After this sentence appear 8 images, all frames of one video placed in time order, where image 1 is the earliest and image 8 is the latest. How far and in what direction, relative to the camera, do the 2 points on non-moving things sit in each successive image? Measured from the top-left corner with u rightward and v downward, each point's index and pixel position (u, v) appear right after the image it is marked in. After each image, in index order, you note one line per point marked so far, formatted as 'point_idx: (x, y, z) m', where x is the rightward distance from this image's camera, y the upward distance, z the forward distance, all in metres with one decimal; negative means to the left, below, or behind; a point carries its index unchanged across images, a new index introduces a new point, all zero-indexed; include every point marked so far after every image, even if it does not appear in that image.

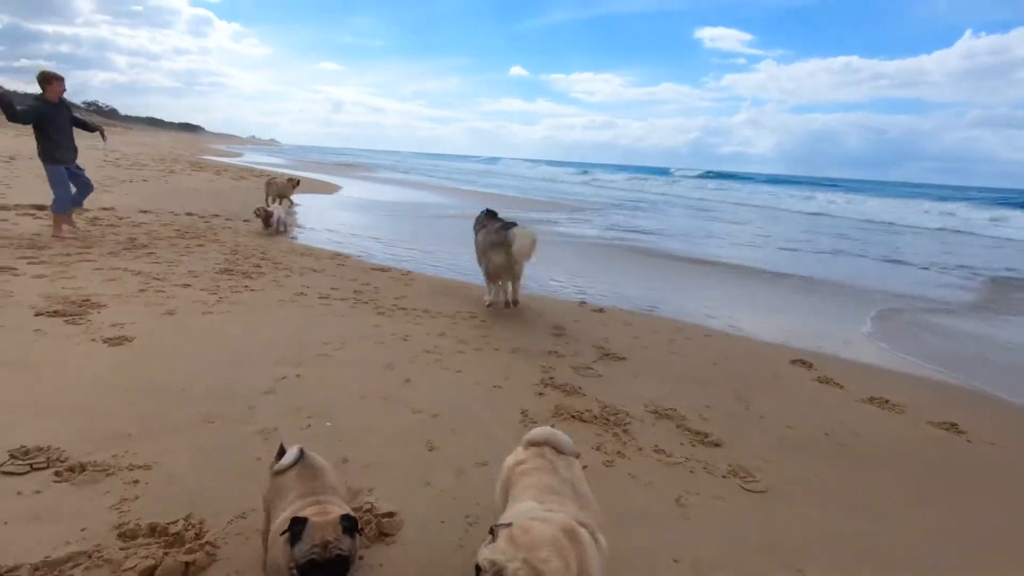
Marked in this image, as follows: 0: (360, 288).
0: (-1.5, 0.0, +5.3) m
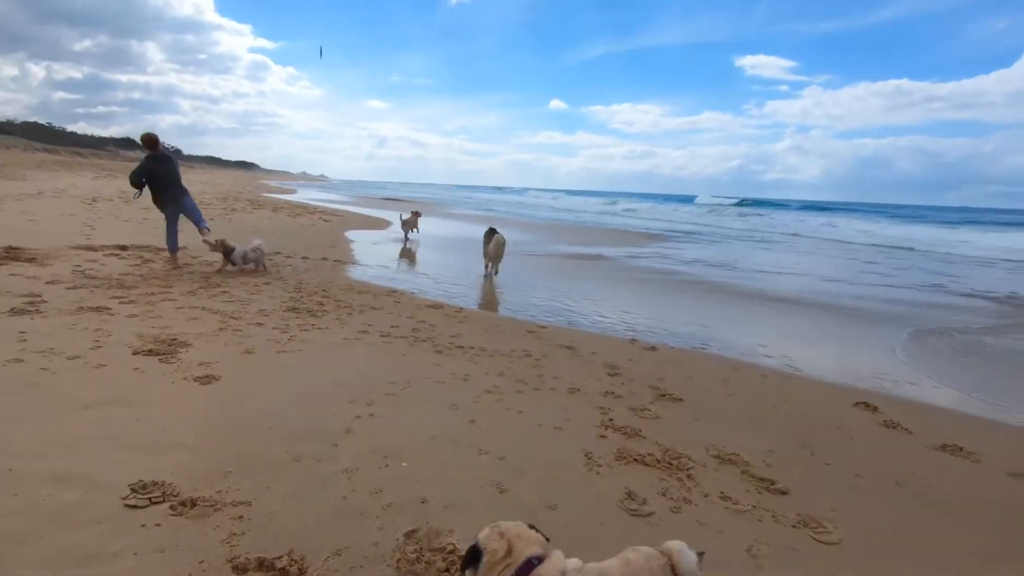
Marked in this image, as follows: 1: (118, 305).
0: (-1.0, -0.4, +5.5) m
1: (-3.7, -0.2, +5.0) m
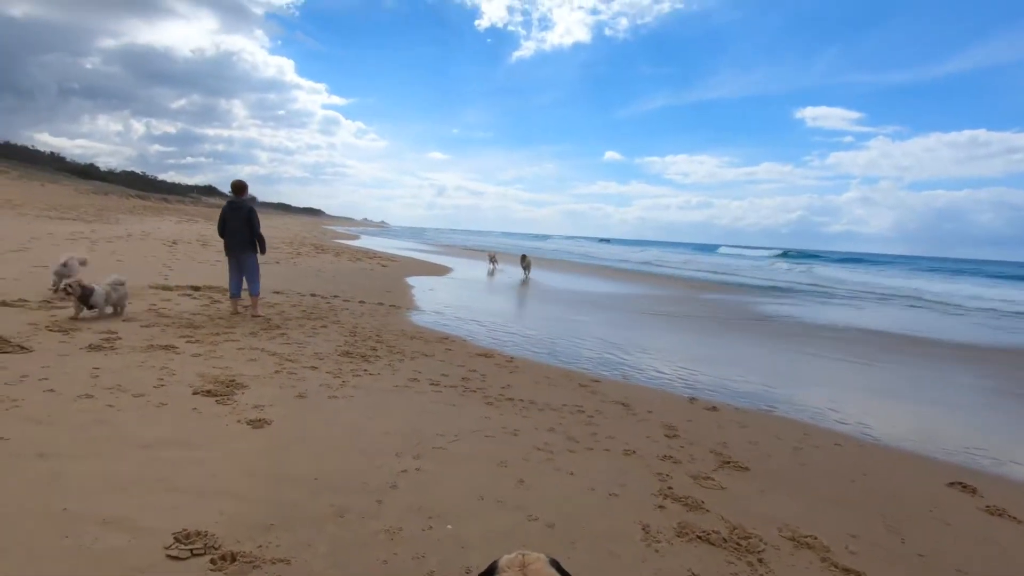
0: (-0.4, -0.9, +5.4) m
1: (-3.2, -0.6, +5.3) m
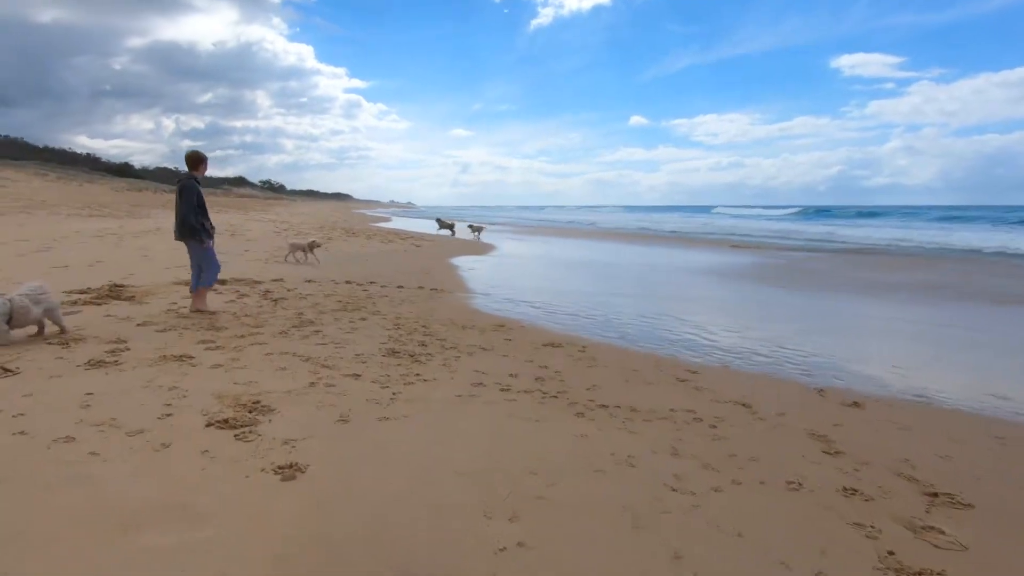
0: (+0.2, -0.7, +4.4) m
1: (-2.5, -0.5, +4.4) m
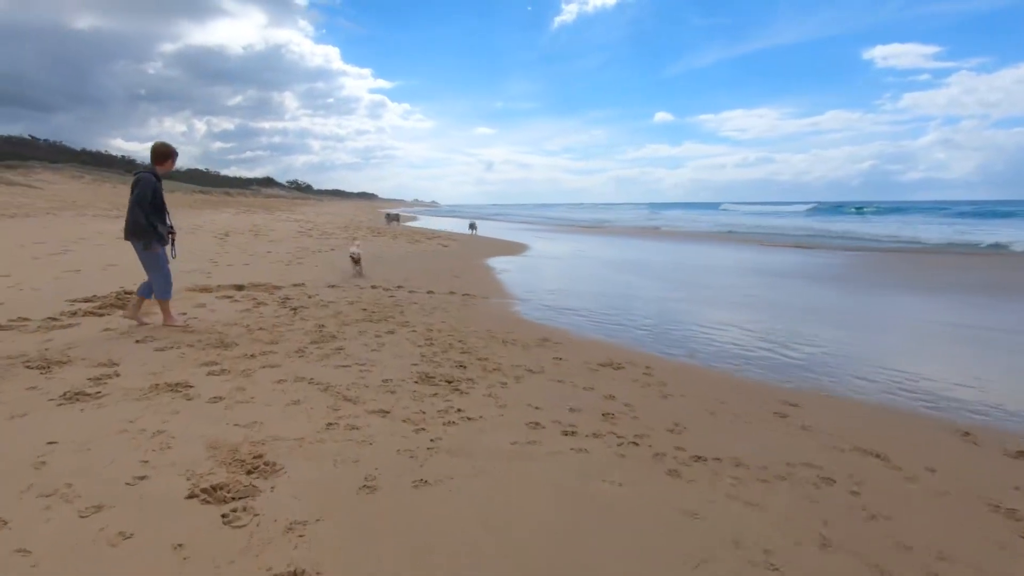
0: (+0.6, -0.8, +3.6) m
1: (-2.1, -0.6, +3.7) m
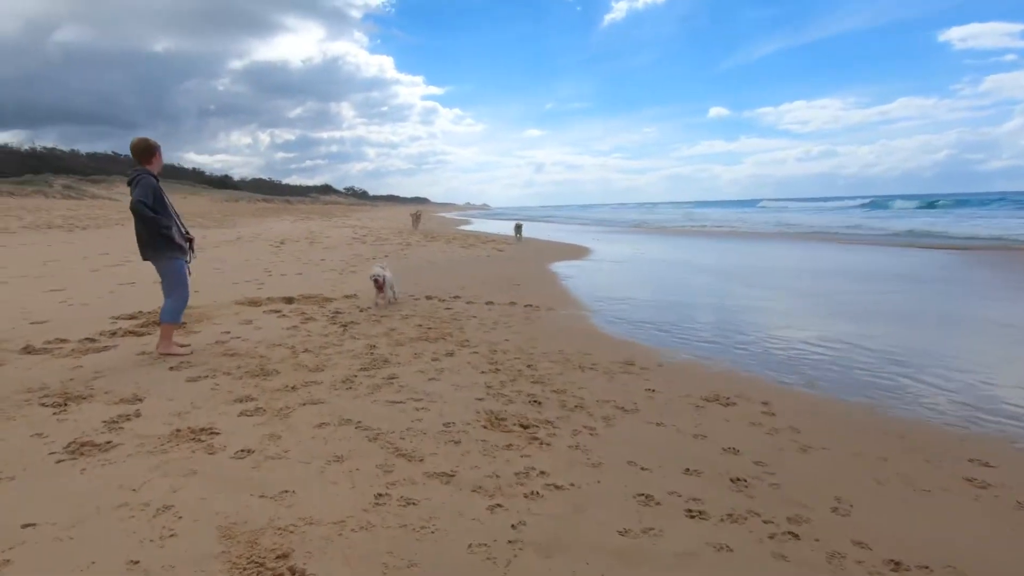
0: (+1.1, -0.9, +2.7) m
1: (-1.6, -0.8, +3.1) m
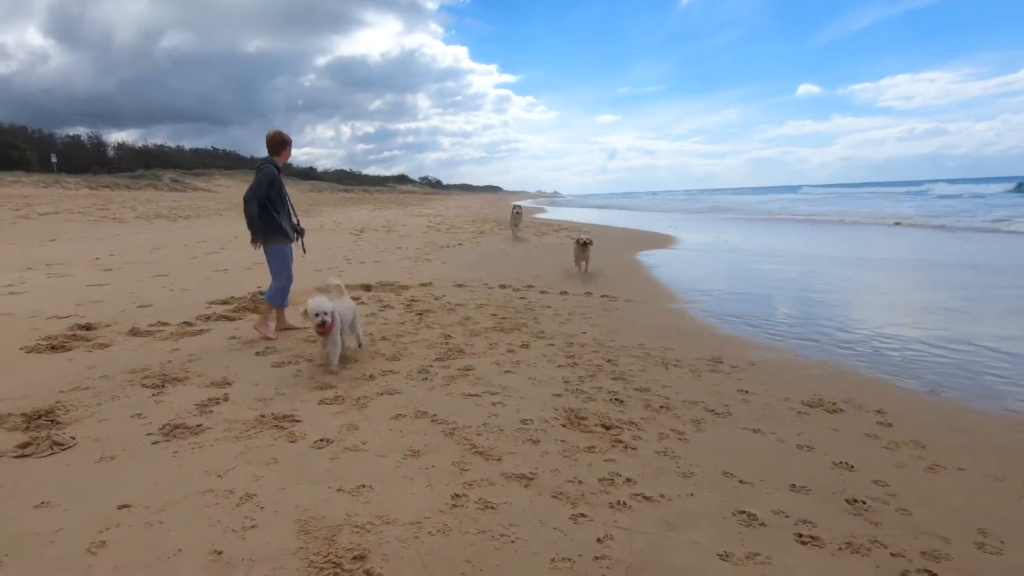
0: (+1.5, -0.9, +2.4) m
1: (-1.1, -0.7, +3.1) m
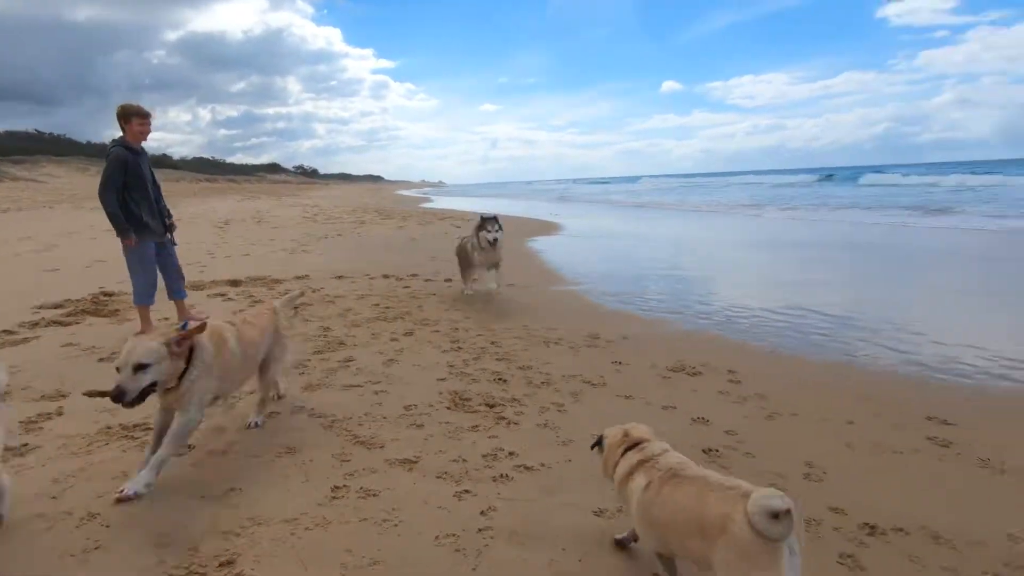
0: (+1.0, -0.8, +2.7) m
1: (-1.8, -0.7, +2.8) m
